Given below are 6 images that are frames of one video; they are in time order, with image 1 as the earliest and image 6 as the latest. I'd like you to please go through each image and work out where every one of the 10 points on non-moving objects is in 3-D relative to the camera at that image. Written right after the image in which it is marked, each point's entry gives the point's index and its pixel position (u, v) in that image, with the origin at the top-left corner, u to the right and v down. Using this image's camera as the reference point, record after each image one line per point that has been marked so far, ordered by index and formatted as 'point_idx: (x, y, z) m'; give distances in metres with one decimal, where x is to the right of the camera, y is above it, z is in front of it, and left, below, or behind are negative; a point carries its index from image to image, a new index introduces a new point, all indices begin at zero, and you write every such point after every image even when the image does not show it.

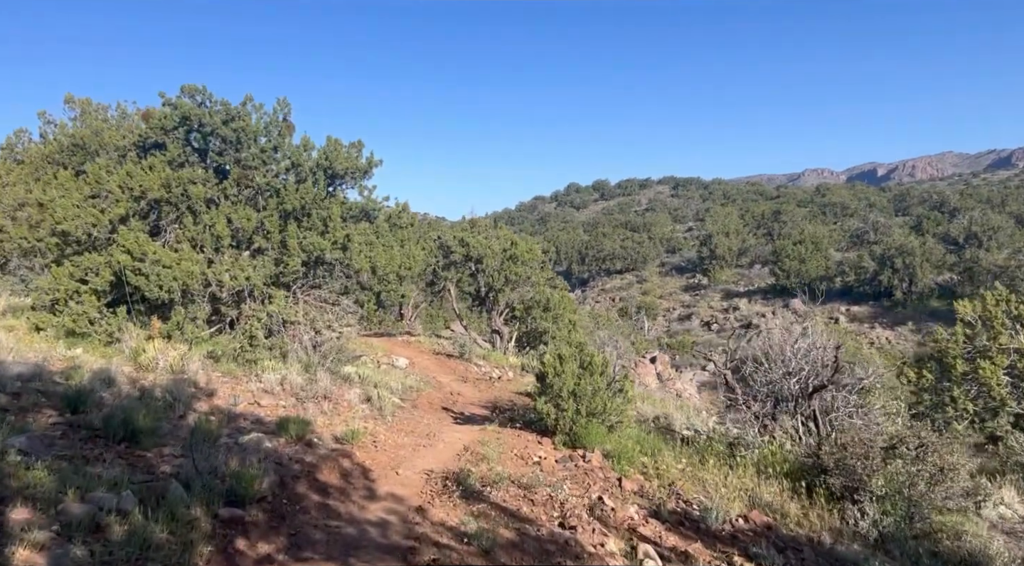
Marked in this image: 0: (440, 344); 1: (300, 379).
0: (-2.3, -1.9, +19.9) m
1: (-3.2, -1.5, +9.7) m
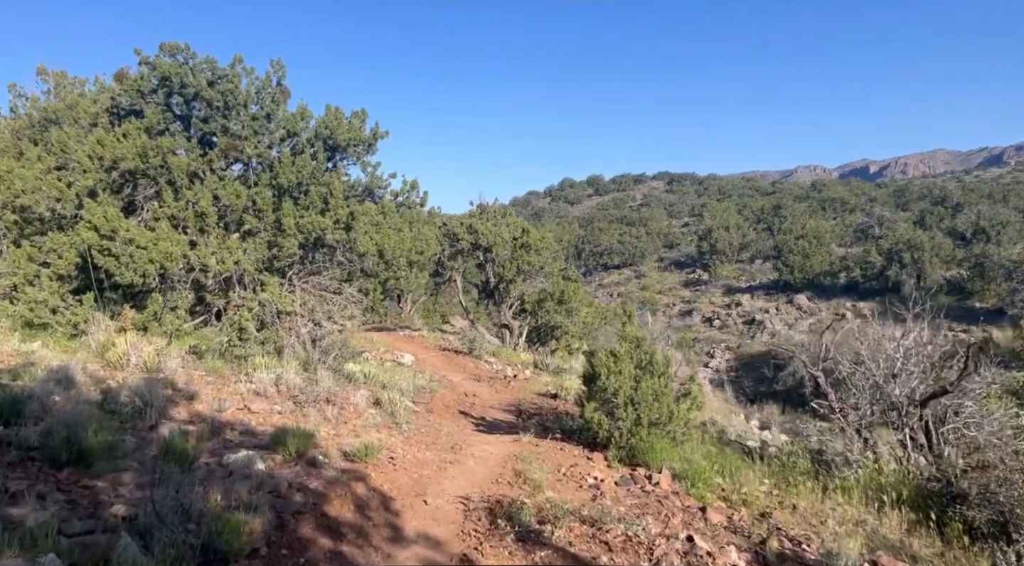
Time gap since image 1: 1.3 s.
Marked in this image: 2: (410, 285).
0: (-2.0, -1.7, +18.5) m
1: (-2.8, -1.3, +8.3) m
2: (-2.2, 0.0, +13.7) m
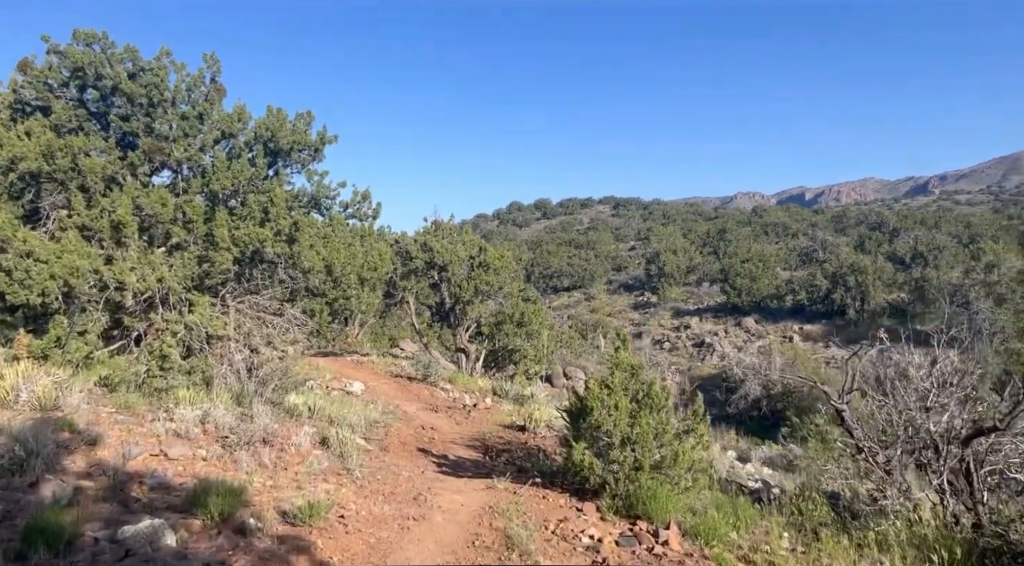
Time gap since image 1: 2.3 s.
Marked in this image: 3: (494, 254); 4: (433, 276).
0: (-3.1, -2.2, +17.2) m
1: (-3.1, -1.5, +7.0) m
2: (-3.0, -0.5, +12.5) m
3: (-0.5, +0.8, +17.7) m
4: (-2.2, +0.2, +17.9) m
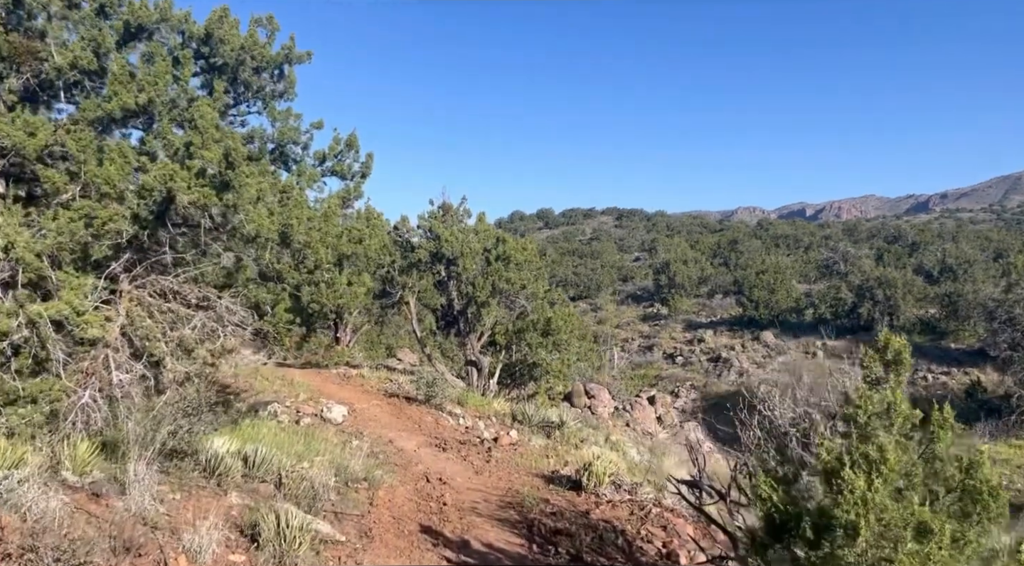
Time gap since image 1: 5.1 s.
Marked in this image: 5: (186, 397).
0: (-2.6, -2.2, +13.9) m
1: (-2.6, -1.2, +3.7) m
2: (-2.4, -0.3, +9.2) m
3: (+0.1, +0.9, +14.4) m
4: (-1.7, +0.3, +14.6) m
5: (-2.5, -0.8, +5.1) m
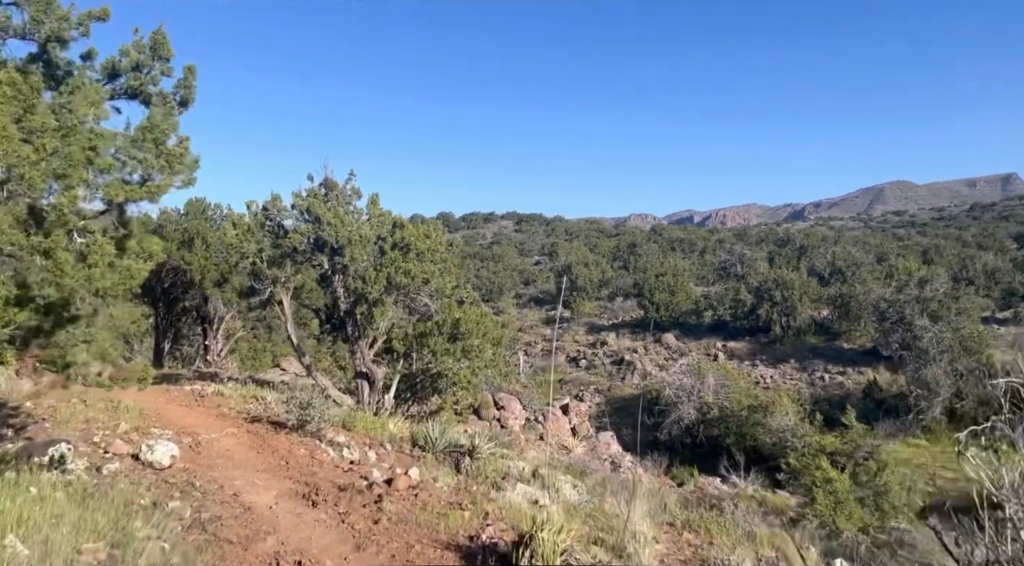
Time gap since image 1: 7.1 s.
0: (-4.4, -2.0, +11.0) m
1: (-2.8, -1.0, +0.9) m
2: (-3.5, -0.1, +6.4) m
3: (-1.8, +1.0, +12.0) m
4: (-3.6, +0.4, +11.8) m
5: (-2.9, -0.7, +2.4) m
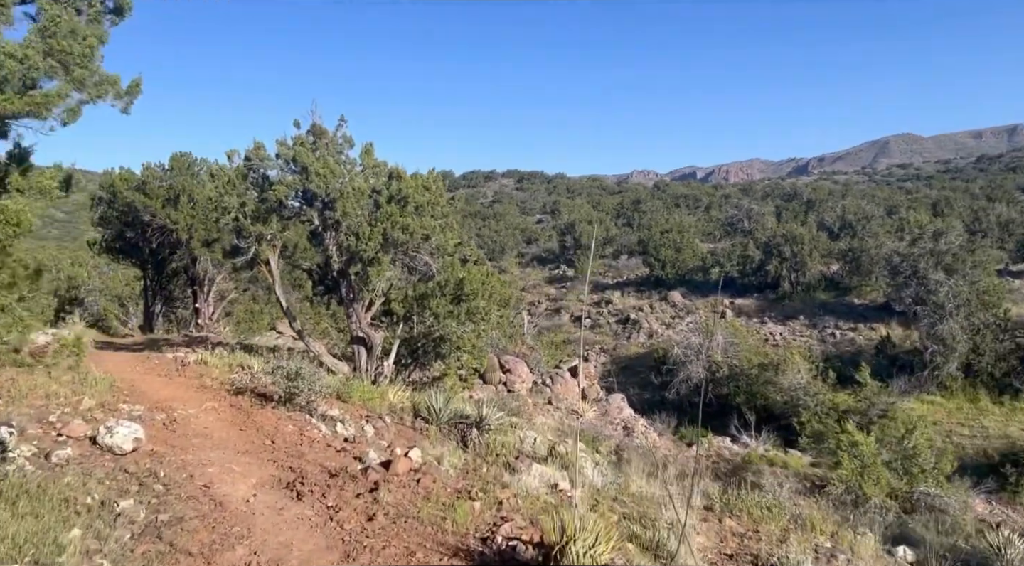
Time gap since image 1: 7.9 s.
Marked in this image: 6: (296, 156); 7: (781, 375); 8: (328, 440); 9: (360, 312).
0: (-4.2, -1.4, +10.1) m
1: (-2.6, -1.0, 0.0) m
2: (-3.3, +0.2, +5.4) m
3: (-1.7, +1.7, +10.8) m
4: (-3.4, +1.1, +10.8) m
5: (-2.8, -0.5, +1.4) m
6: (-3.5, +2.0, +10.4) m
7: (+8.1, -2.8, +19.1) m
8: (-2.1, -1.8, +7.2) m
9: (-2.6, -0.5, +10.9) m
